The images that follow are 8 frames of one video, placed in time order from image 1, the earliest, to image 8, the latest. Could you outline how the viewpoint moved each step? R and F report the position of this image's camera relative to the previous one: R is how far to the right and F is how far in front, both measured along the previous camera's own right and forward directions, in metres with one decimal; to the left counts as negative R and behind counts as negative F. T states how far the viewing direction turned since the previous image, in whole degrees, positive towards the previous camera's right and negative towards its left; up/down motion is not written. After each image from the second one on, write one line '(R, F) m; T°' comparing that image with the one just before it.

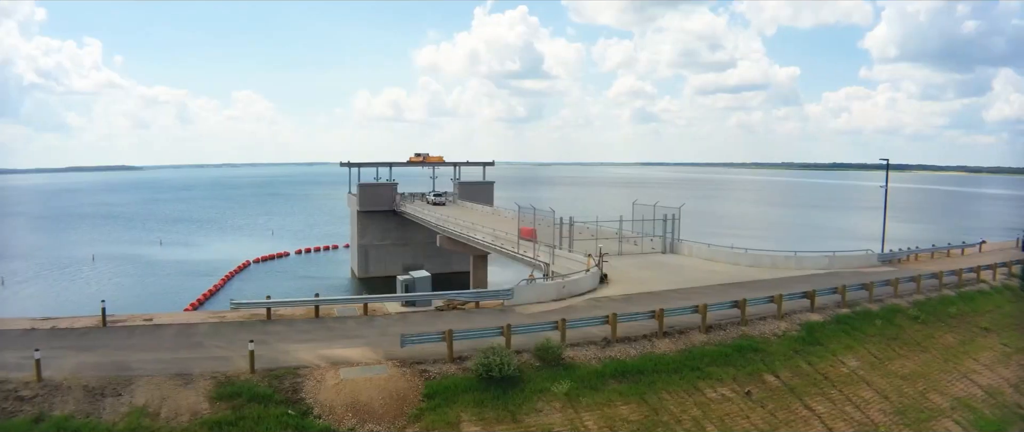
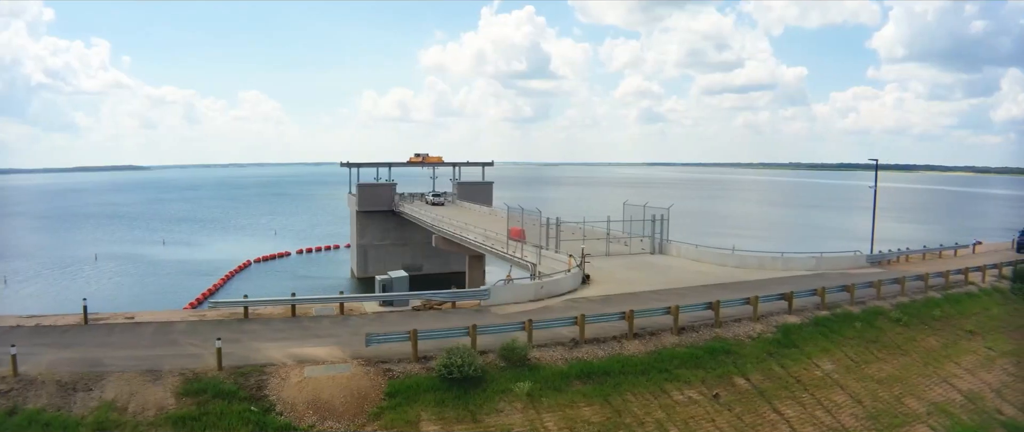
(+1.0, +0.2) m; -1°
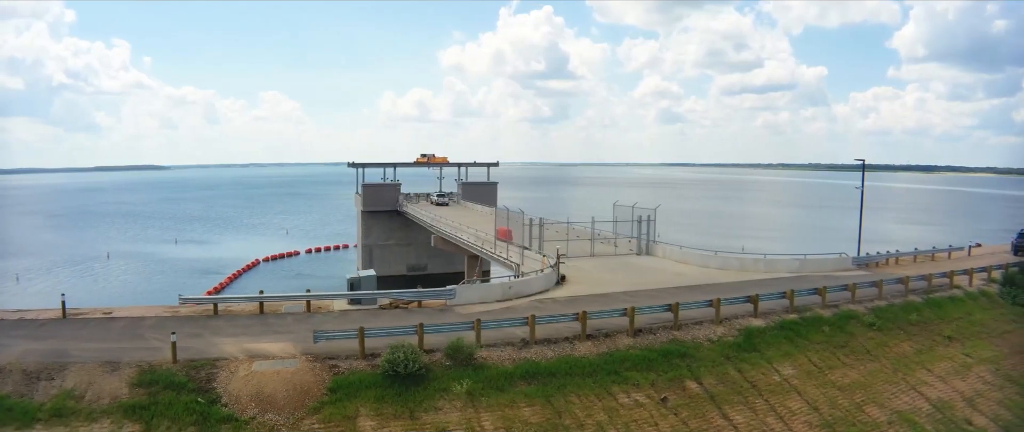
(+1.6, +0.2) m; -2°
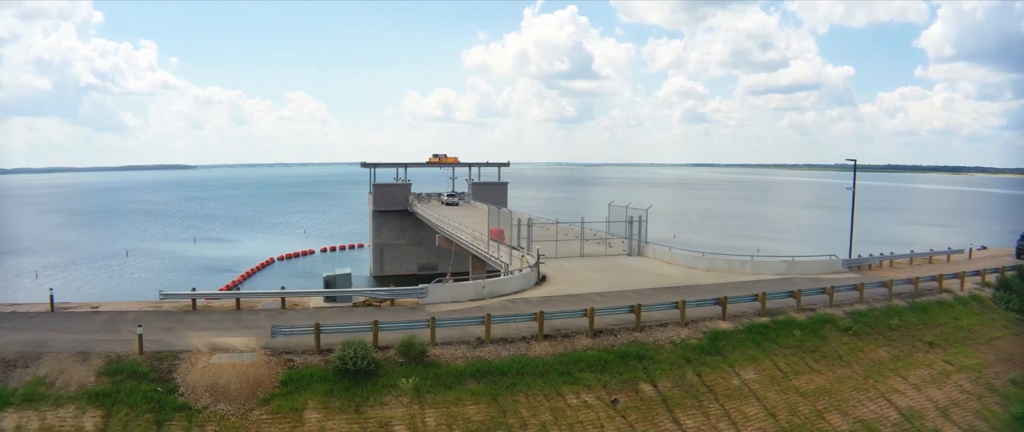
(+1.6, +0.1) m; -3°
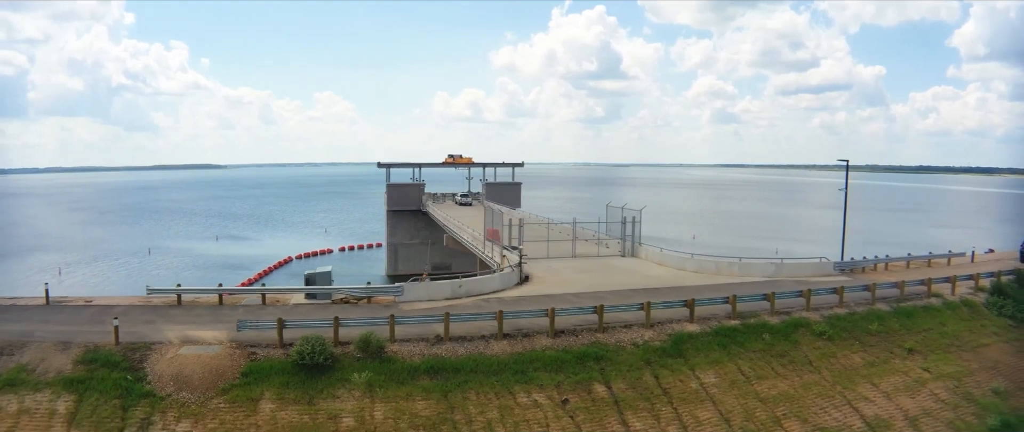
(+1.6, 0.0) m; -3°
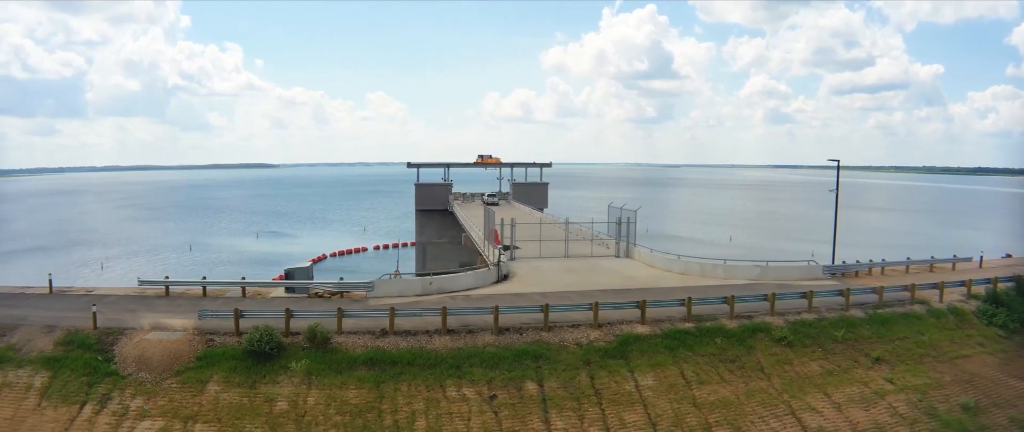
(+2.6, -0.1) m; -5°
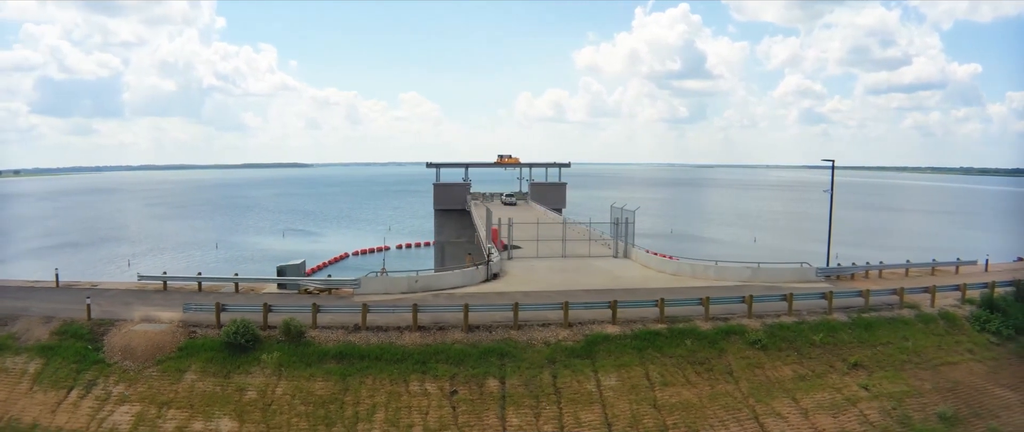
(+1.5, -0.1) m; -3°
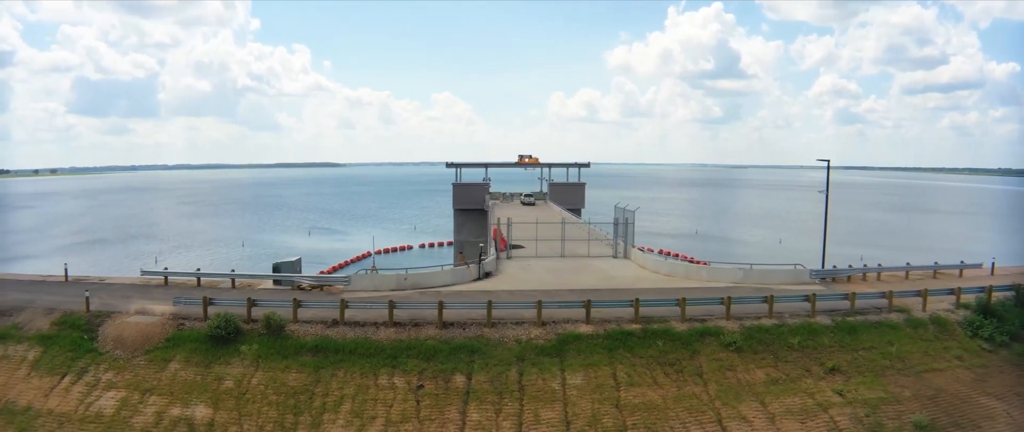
(+1.5, -0.2) m; -3°
